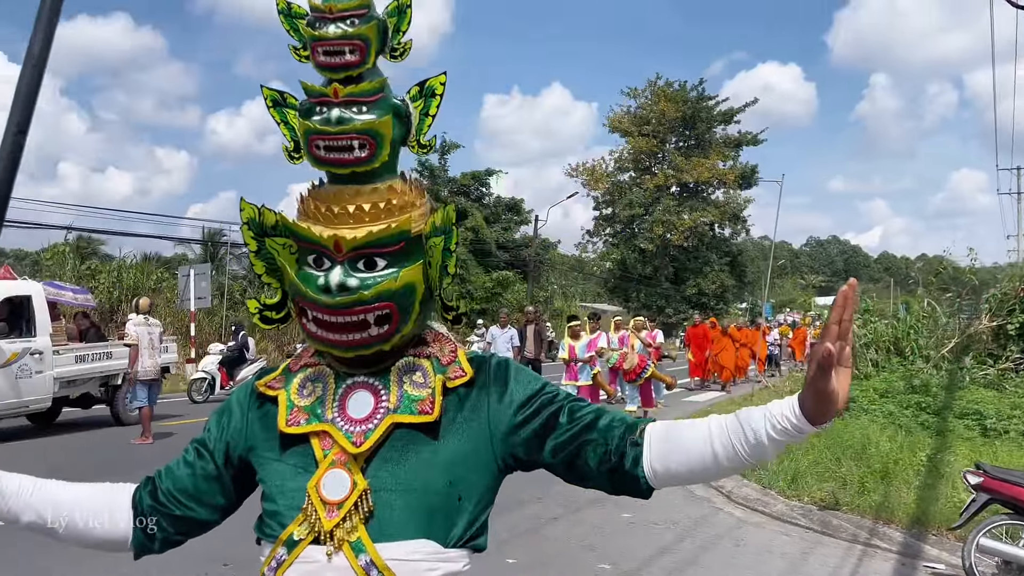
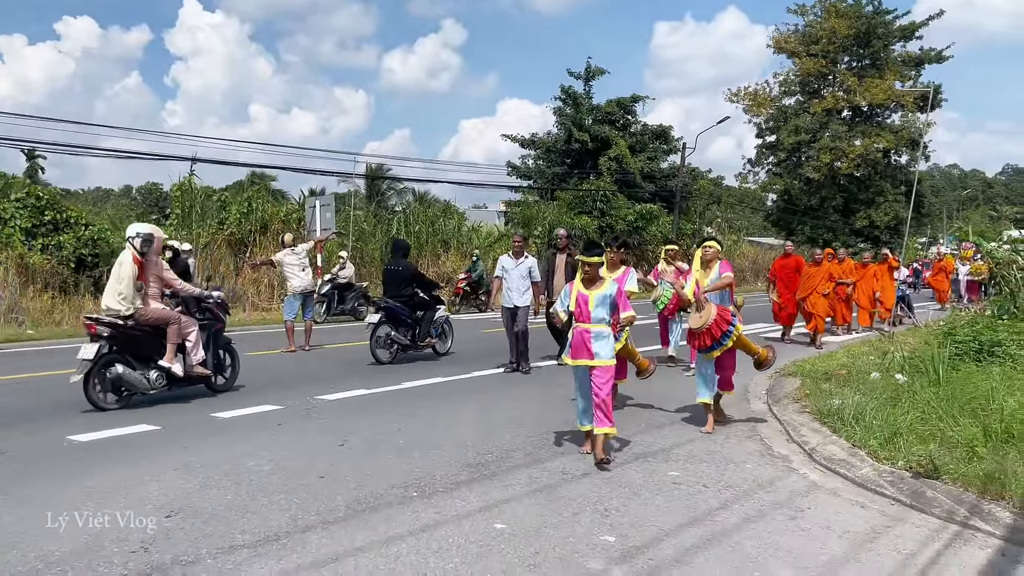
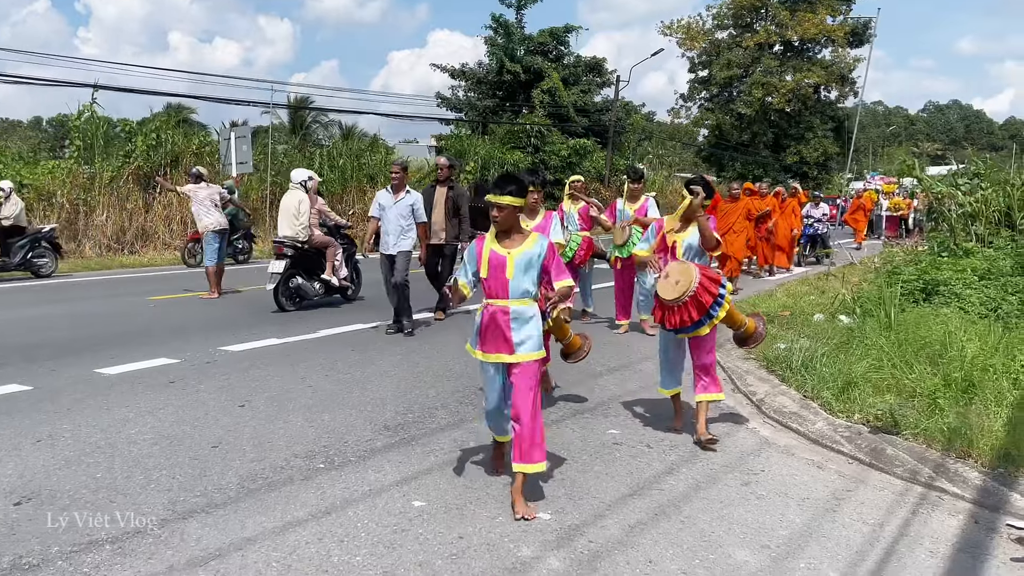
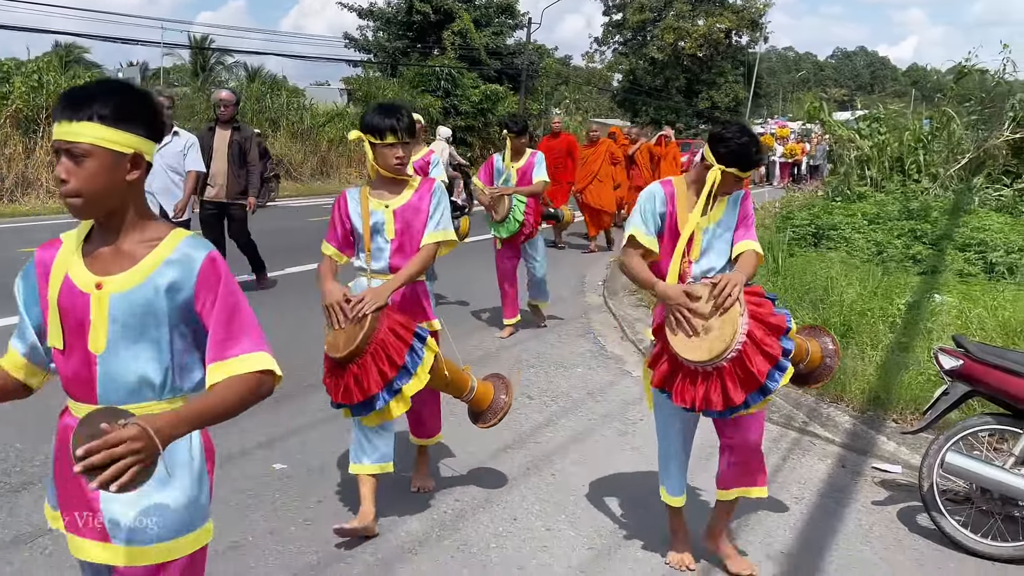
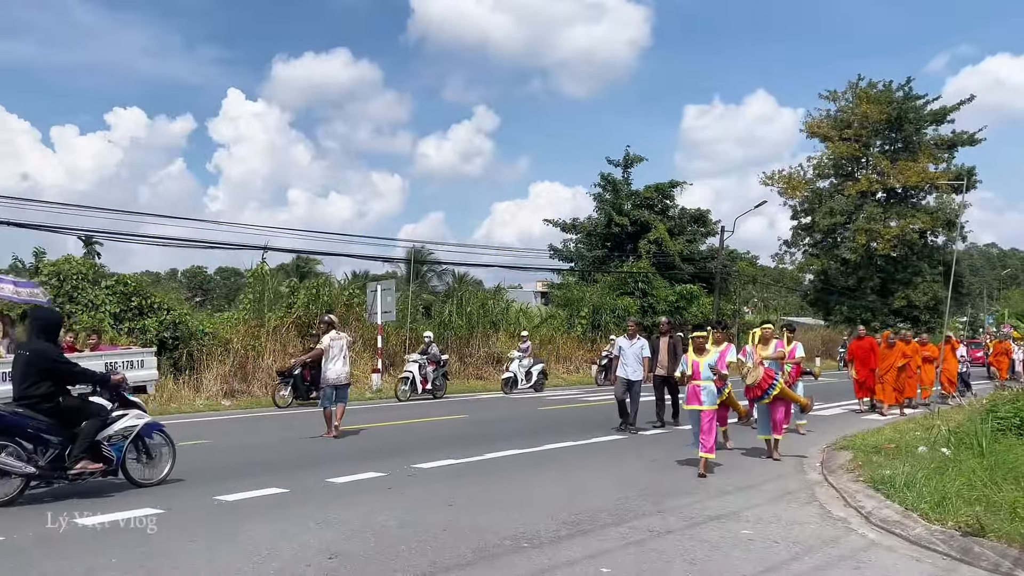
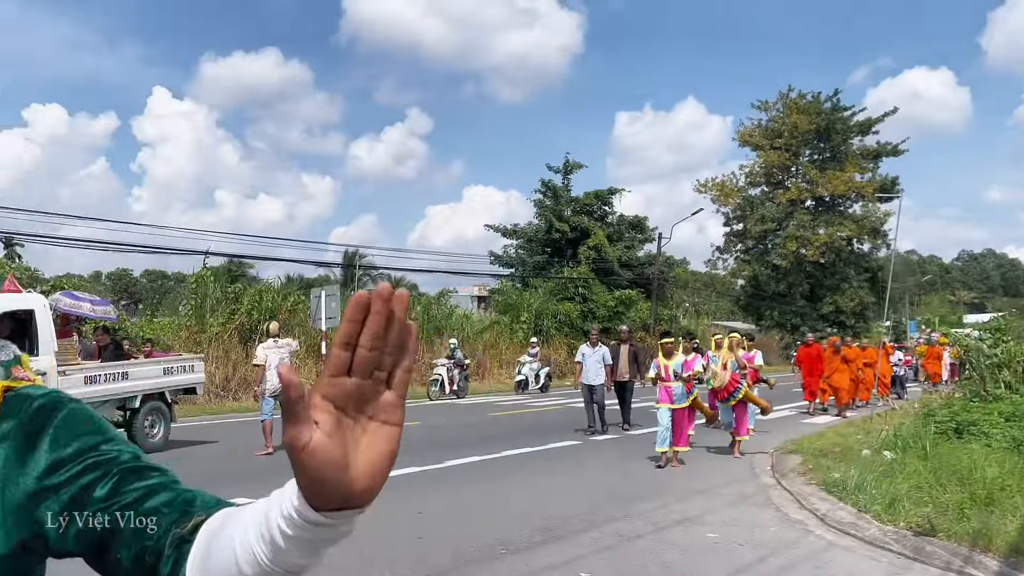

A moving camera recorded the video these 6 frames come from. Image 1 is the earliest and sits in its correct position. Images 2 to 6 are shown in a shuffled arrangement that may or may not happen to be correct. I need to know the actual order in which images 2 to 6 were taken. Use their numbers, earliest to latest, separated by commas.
6, 5, 2, 3, 4
